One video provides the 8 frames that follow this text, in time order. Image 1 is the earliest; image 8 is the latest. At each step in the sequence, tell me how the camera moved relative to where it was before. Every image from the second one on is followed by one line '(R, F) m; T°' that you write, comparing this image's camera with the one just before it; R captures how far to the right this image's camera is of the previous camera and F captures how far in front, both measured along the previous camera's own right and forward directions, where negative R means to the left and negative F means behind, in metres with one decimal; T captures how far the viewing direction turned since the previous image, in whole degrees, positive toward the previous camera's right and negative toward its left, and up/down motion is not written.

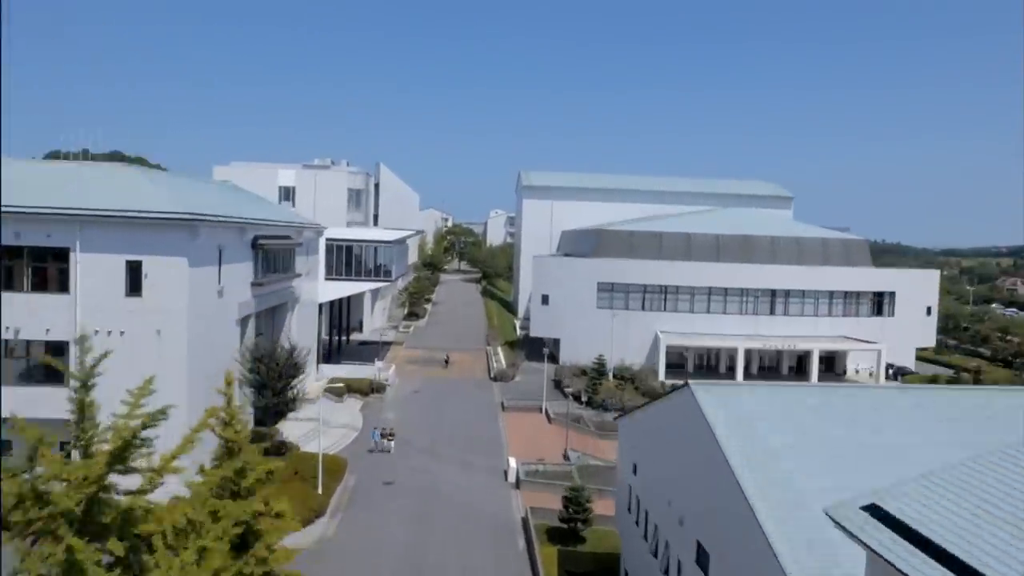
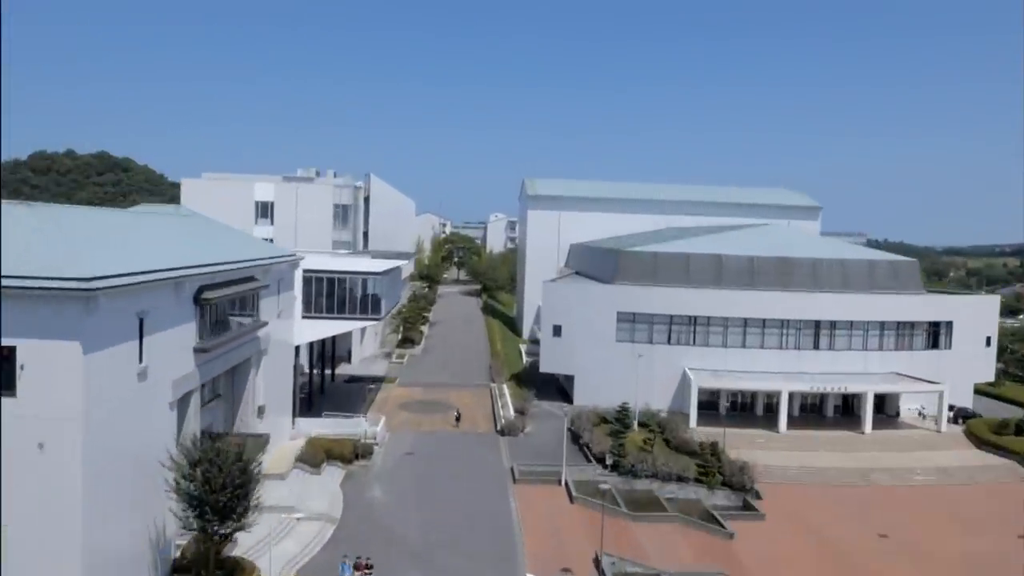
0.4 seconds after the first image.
(-0.4, +4.3) m; 0°
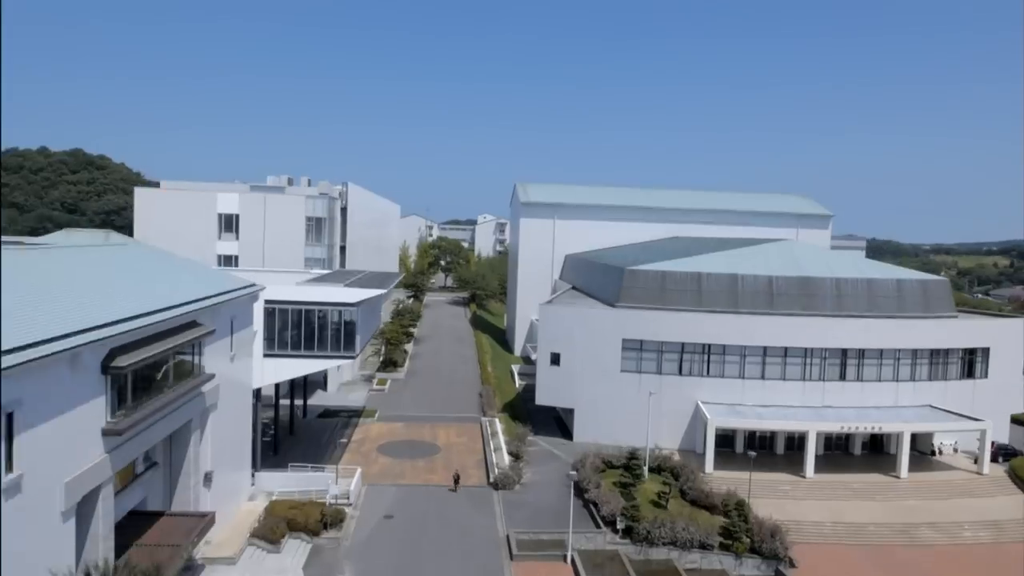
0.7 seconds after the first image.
(-0.2, +3.3) m; +1°
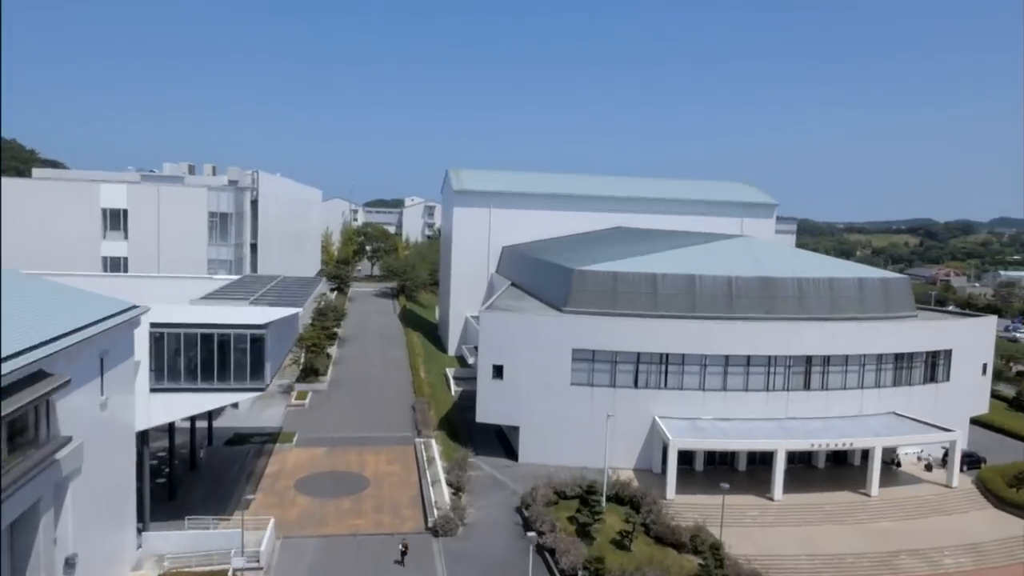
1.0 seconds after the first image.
(-0.3, +3.2) m; +6°
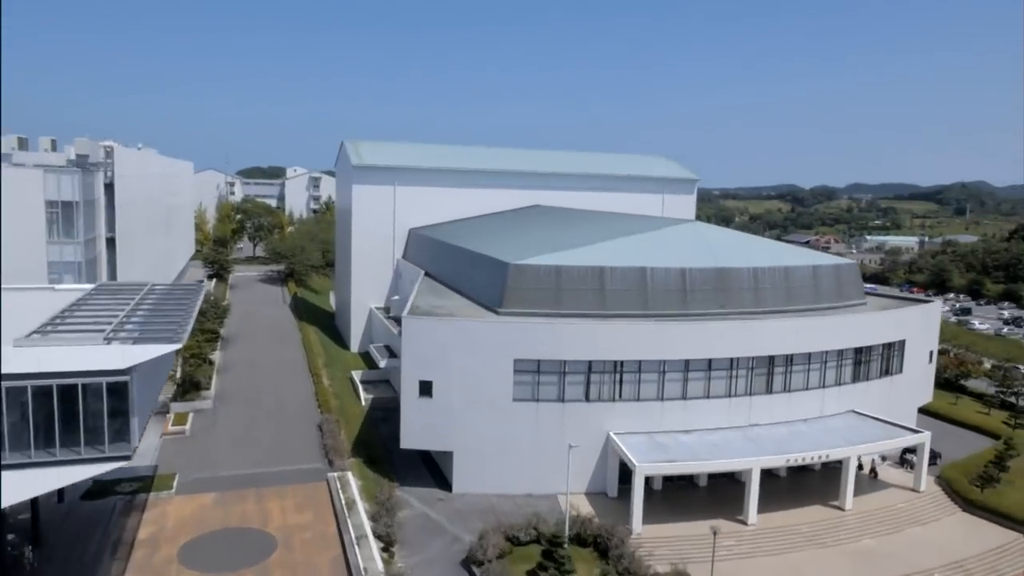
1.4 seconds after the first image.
(-1.2, +4.1) m; +9°
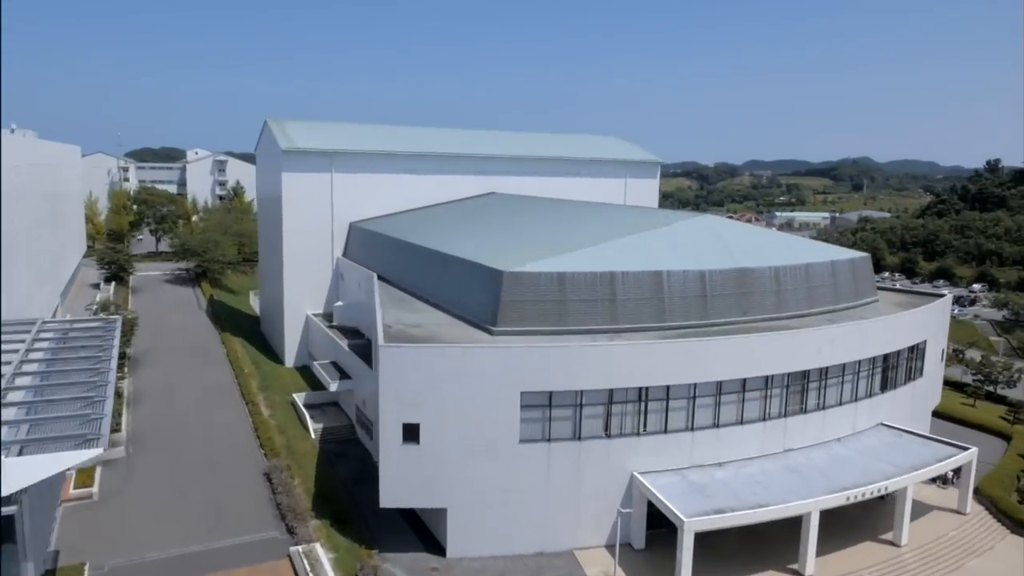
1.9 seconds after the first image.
(-2.2, +4.3) m; +7°
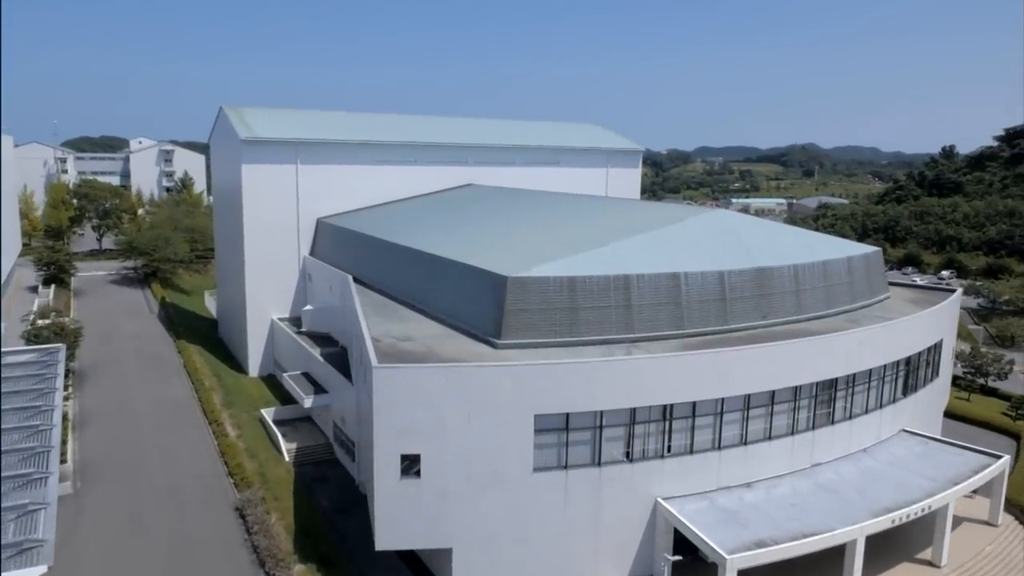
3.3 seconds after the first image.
(-1.2, +2.2) m; +4°
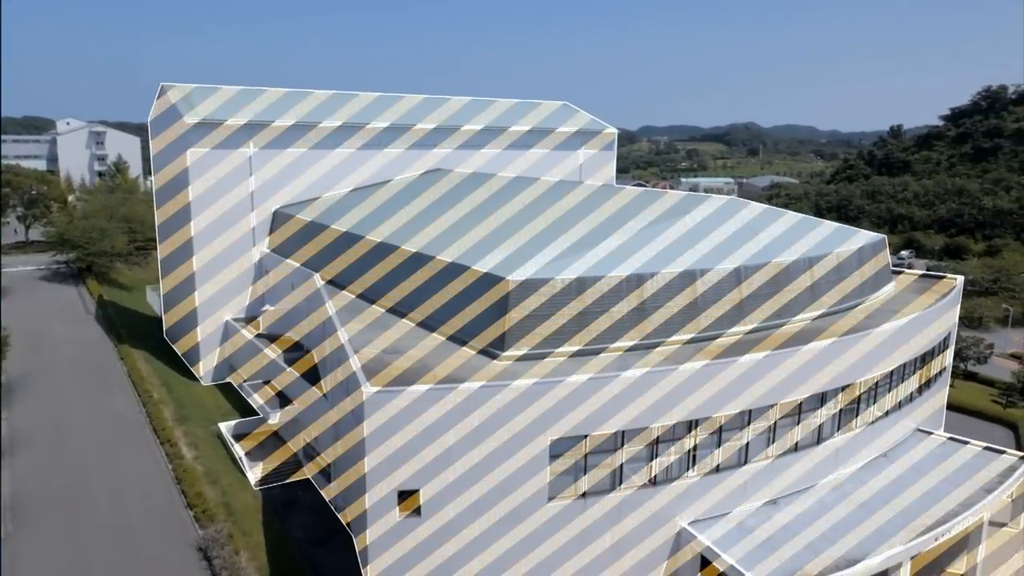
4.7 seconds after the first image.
(-1.1, +2.1) m; +4°
